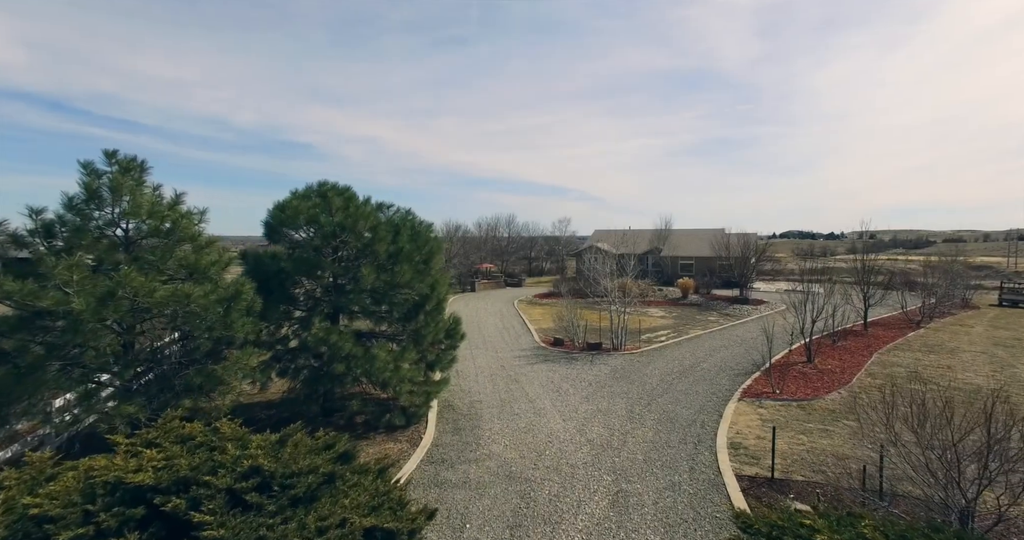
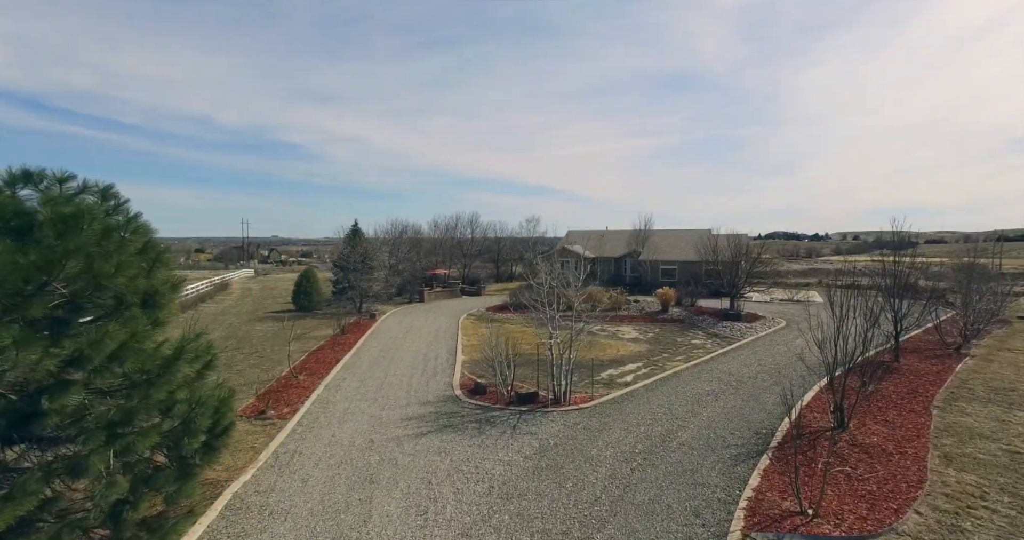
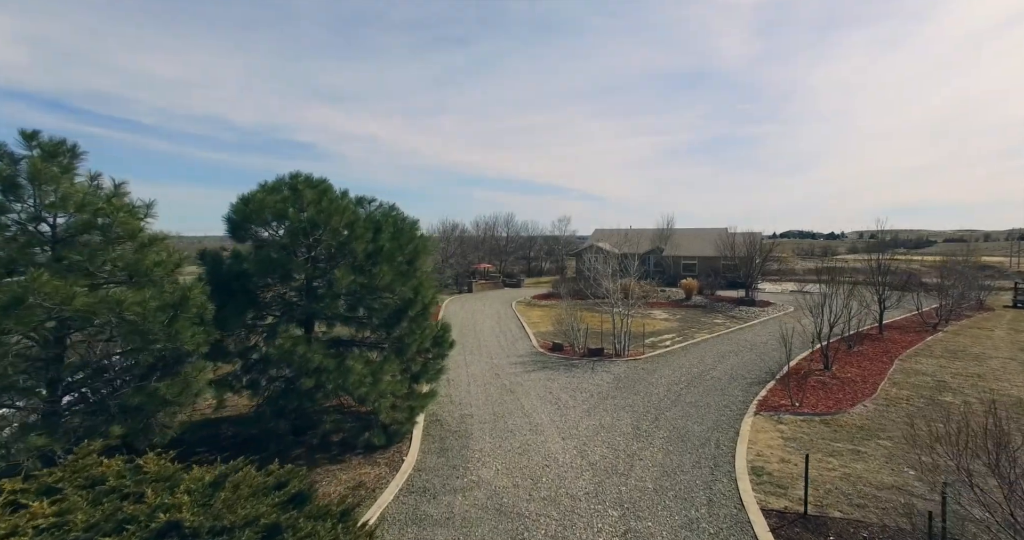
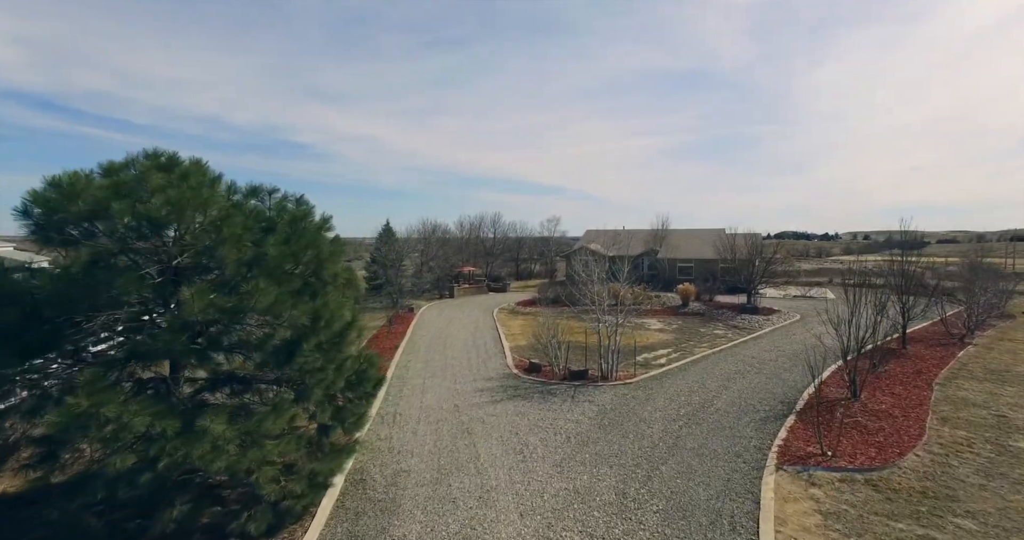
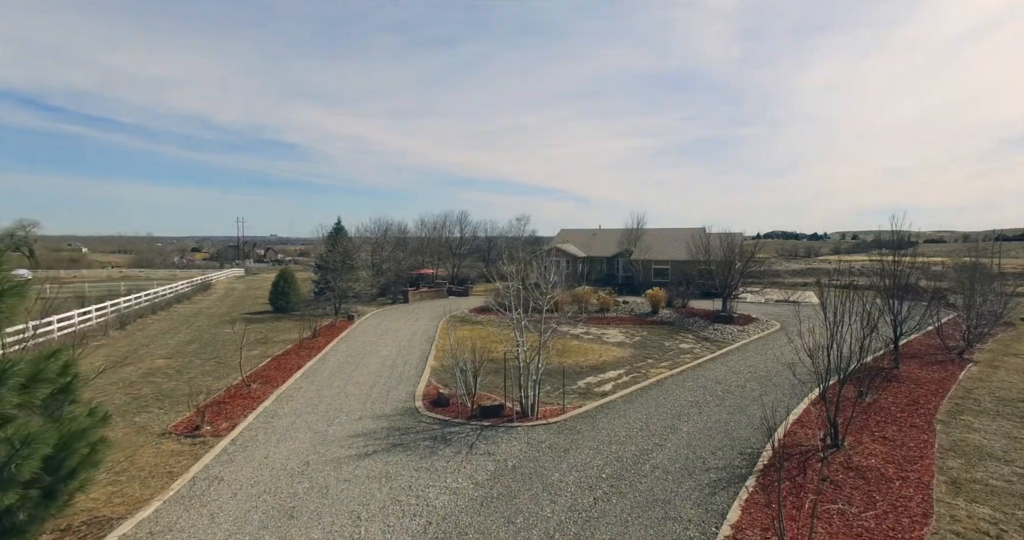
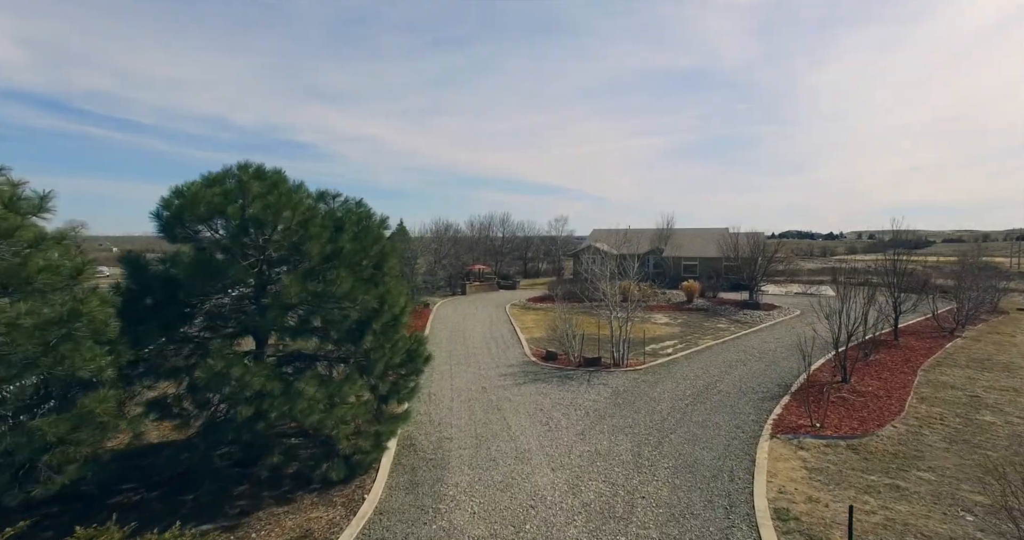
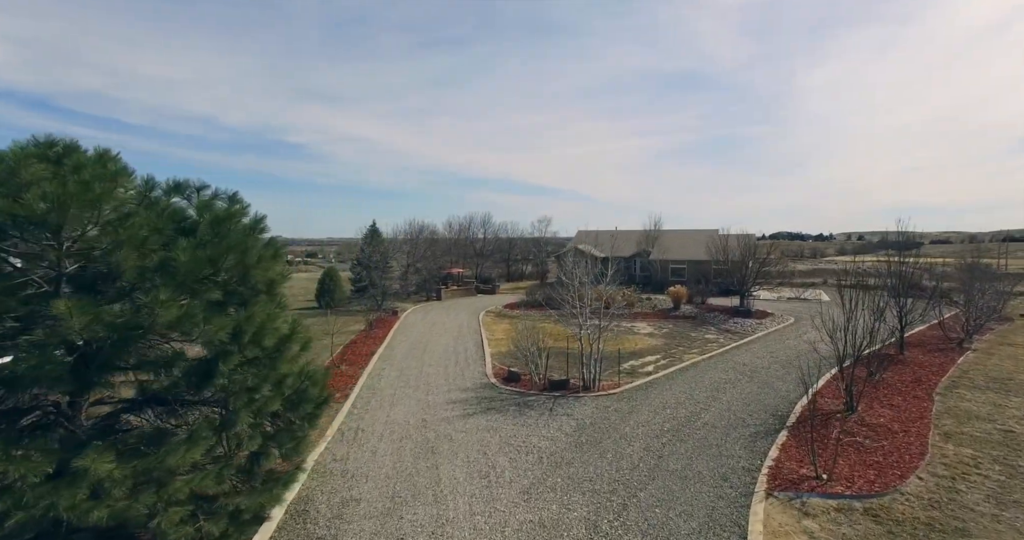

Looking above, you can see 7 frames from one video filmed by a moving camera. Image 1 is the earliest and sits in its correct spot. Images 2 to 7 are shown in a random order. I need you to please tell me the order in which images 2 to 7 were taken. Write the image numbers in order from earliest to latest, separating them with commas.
3, 6, 4, 7, 2, 5
